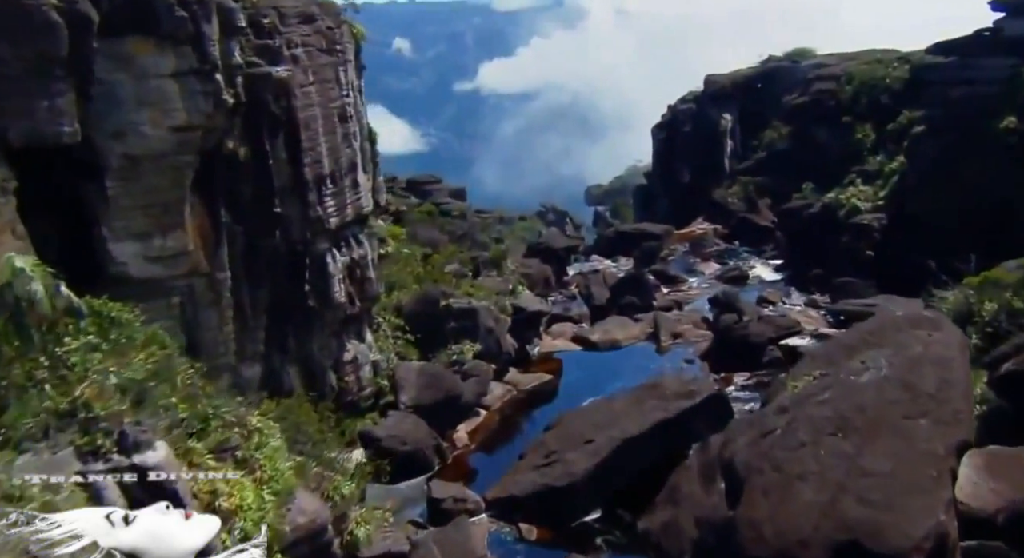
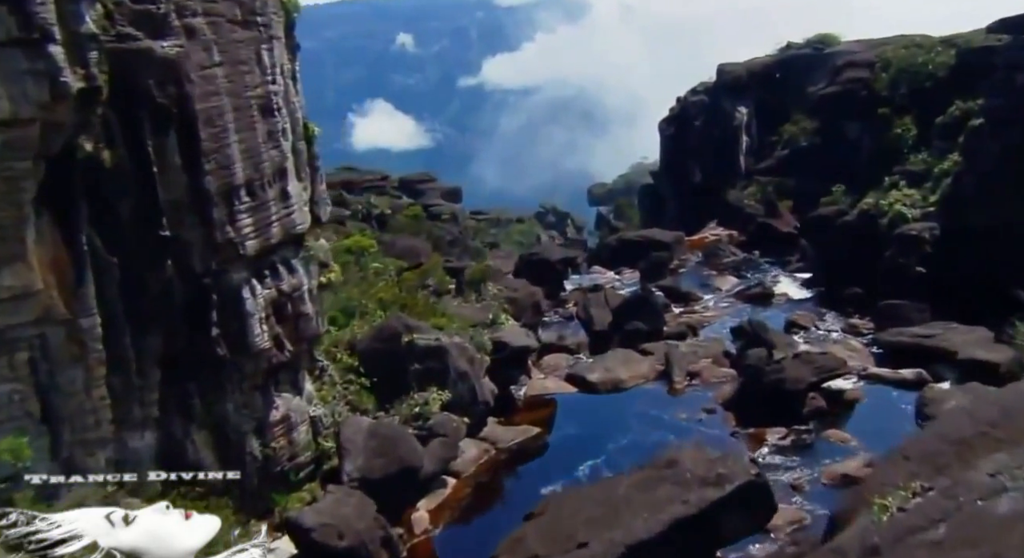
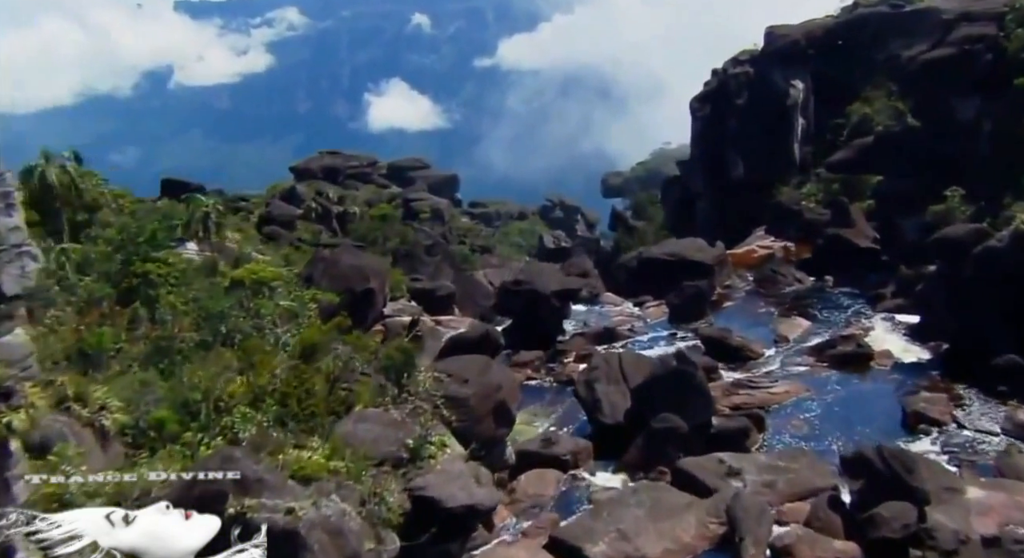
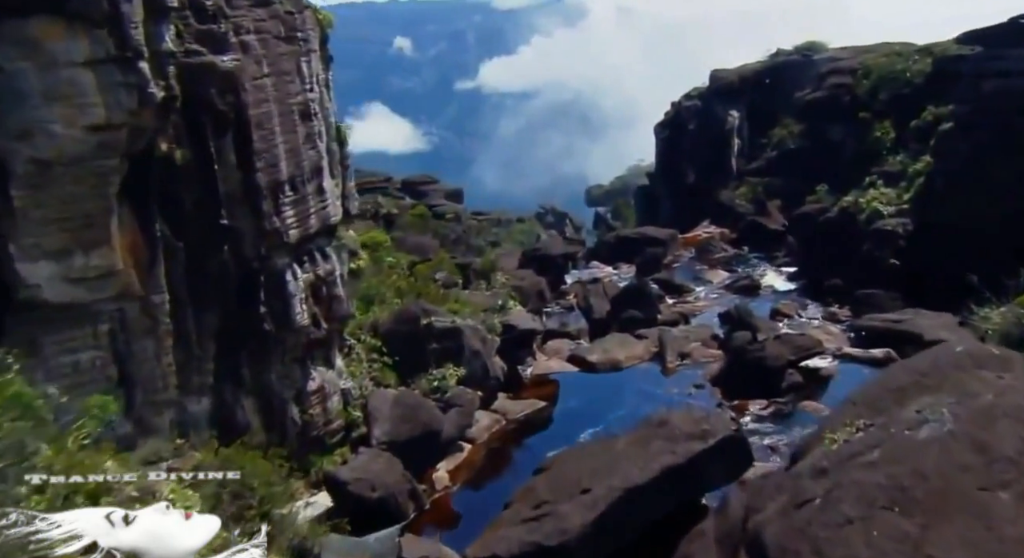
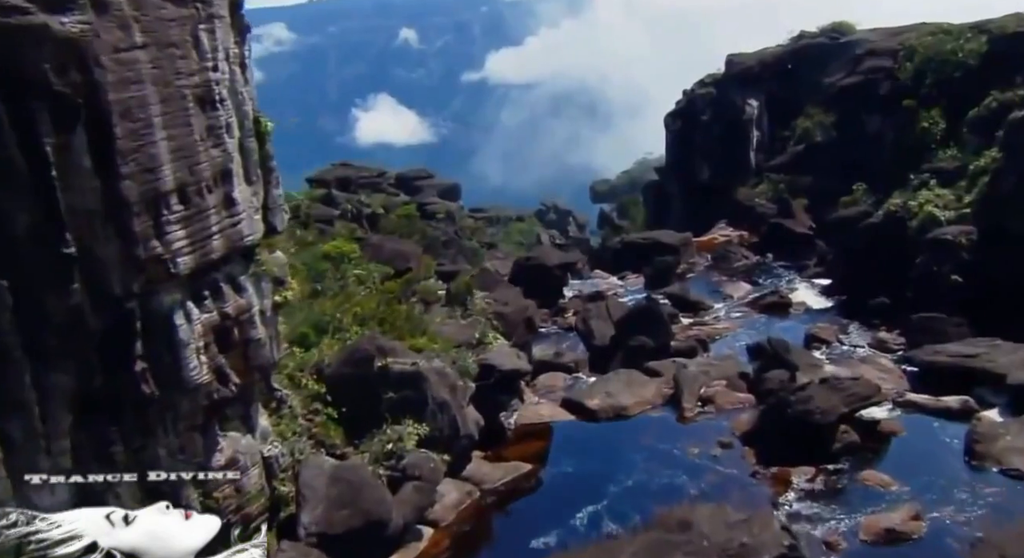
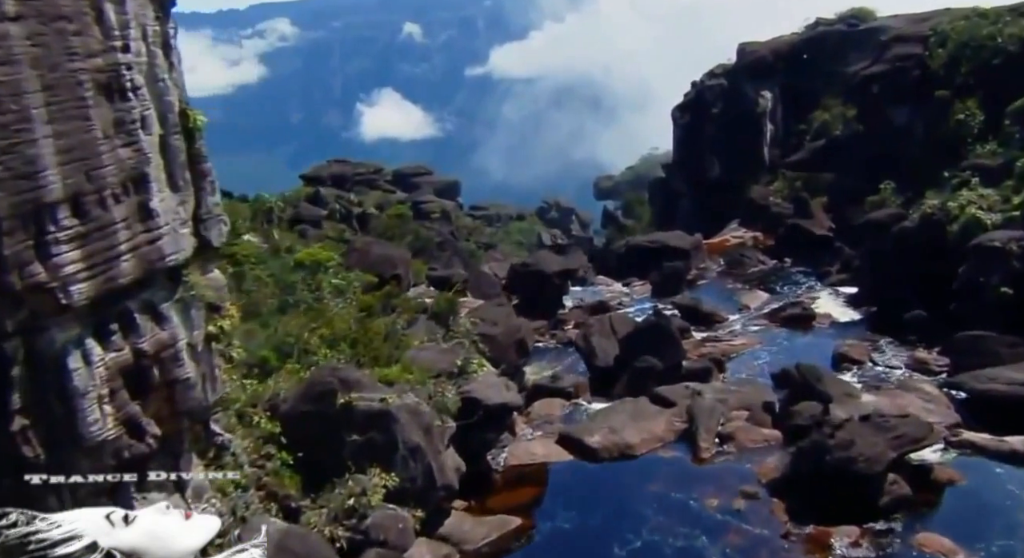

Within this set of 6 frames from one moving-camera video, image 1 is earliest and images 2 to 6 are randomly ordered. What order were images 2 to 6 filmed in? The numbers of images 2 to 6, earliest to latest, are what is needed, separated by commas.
4, 2, 5, 6, 3
